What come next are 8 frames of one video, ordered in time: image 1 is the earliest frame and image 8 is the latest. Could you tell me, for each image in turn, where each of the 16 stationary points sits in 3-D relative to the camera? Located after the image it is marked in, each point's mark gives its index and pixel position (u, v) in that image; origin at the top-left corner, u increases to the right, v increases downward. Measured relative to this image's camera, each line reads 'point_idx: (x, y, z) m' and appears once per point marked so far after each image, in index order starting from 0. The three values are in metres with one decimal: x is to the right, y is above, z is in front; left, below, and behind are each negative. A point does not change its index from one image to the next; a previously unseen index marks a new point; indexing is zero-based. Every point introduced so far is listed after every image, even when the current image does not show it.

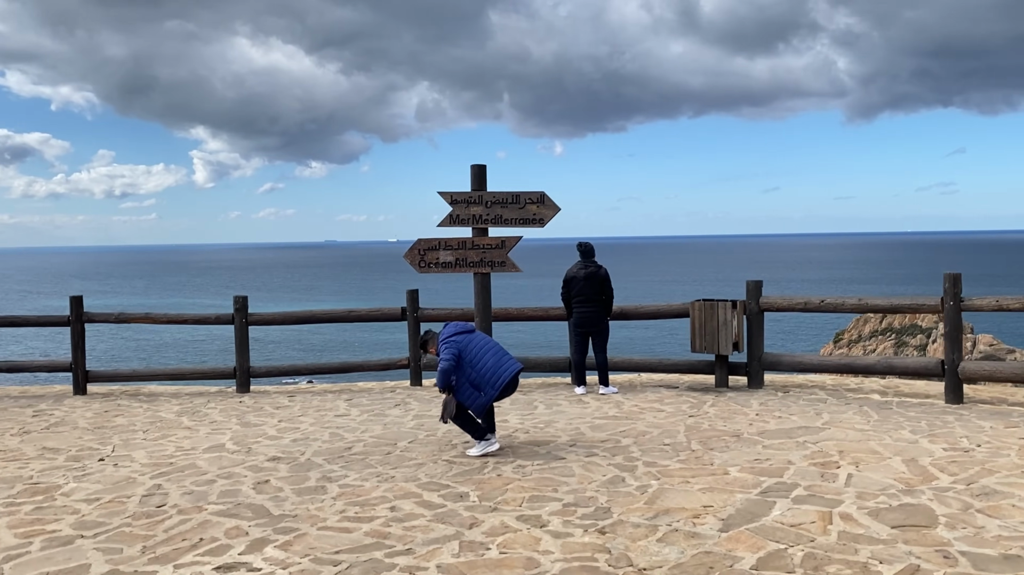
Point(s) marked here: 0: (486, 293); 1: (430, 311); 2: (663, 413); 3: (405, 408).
0: (-0.3, -0.1, +9.7) m
1: (-1.0, -0.3, +10.4) m
2: (+1.4, -1.1, +8.1) m
3: (-1.1, -1.2, +9.0) m
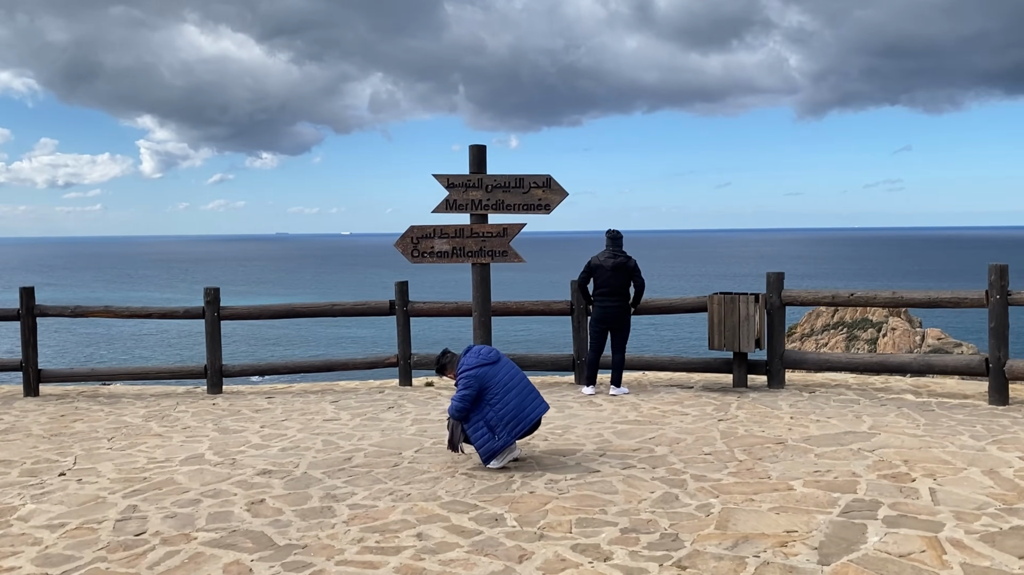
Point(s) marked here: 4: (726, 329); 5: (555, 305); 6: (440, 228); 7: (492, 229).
0: (-0.3, 0.0, +8.9) m
1: (-1.0, -0.2, +9.6) m
2: (+1.5, -1.1, +7.4) m
3: (-1.0, -1.1, +8.2) m
4: (+2.0, -0.4, +8.5) m
5: (+0.5, -0.2, +9.4) m
6: (-0.7, +0.6, +8.9) m
7: (-0.2, +0.6, +8.8) m
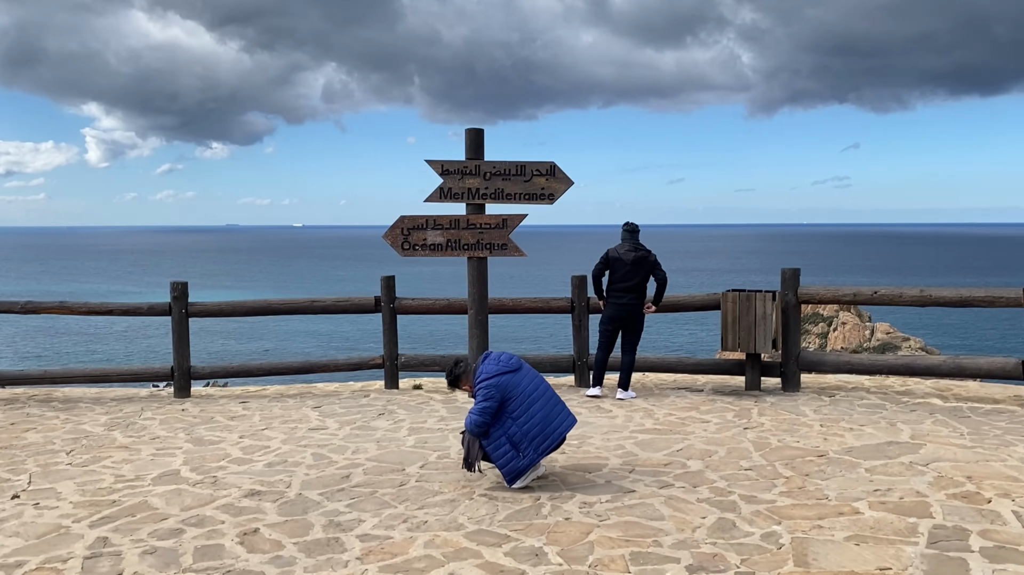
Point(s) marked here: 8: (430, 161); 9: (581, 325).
0: (-0.3, +0.1, +8.2) m
1: (-1.0, -0.1, +8.9) m
2: (+1.5, -1.1, +6.9) m
3: (-1.0, -1.1, +7.5) m
4: (+2.0, -0.4, +8.0) m
5: (+0.4, -0.1, +8.8) m
6: (-0.7, +0.6, +8.2) m
7: (-0.2, +0.6, +8.2) m
8: (-0.8, +1.2, +8.2) m
9: (+0.7, -0.4, +8.8) m
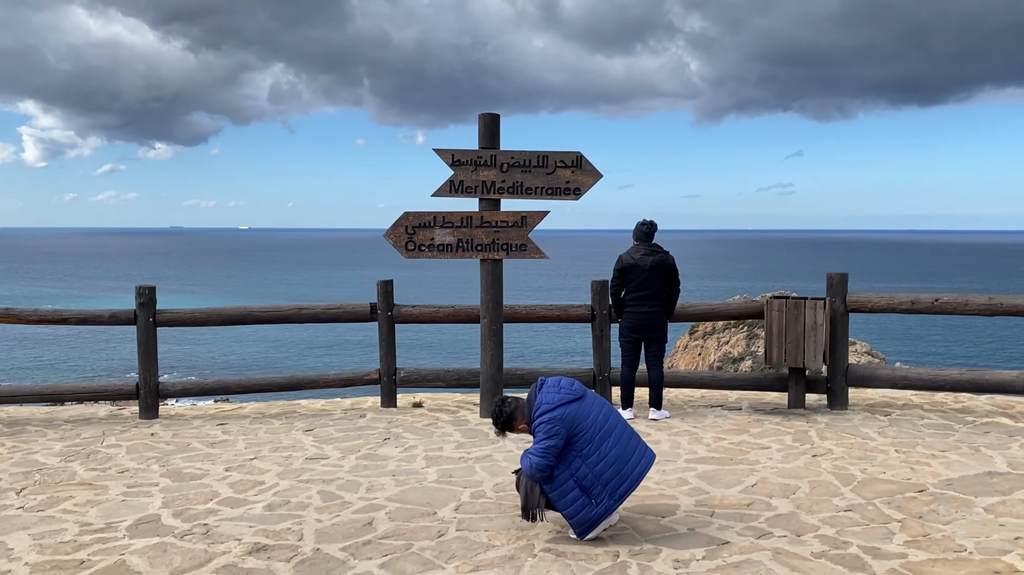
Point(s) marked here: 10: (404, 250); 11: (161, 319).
0: (-0.1, 0.0, +7.3) m
1: (-0.9, -0.2, +7.9) m
2: (+1.8, -1.1, +6.0) m
3: (-0.8, -1.1, +6.5) m
4: (+2.2, -0.4, +7.2) m
5: (+0.5, -0.2, +7.9) m
6: (-0.6, +0.6, +7.3) m
7: (0.0, +0.6, +7.2) m
8: (-0.6, +1.1, +7.2) m
9: (+0.8, -0.4, +7.9) m
10: (-0.9, +0.3, +7.3) m
11: (-3.0, -0.3, +7.7) m
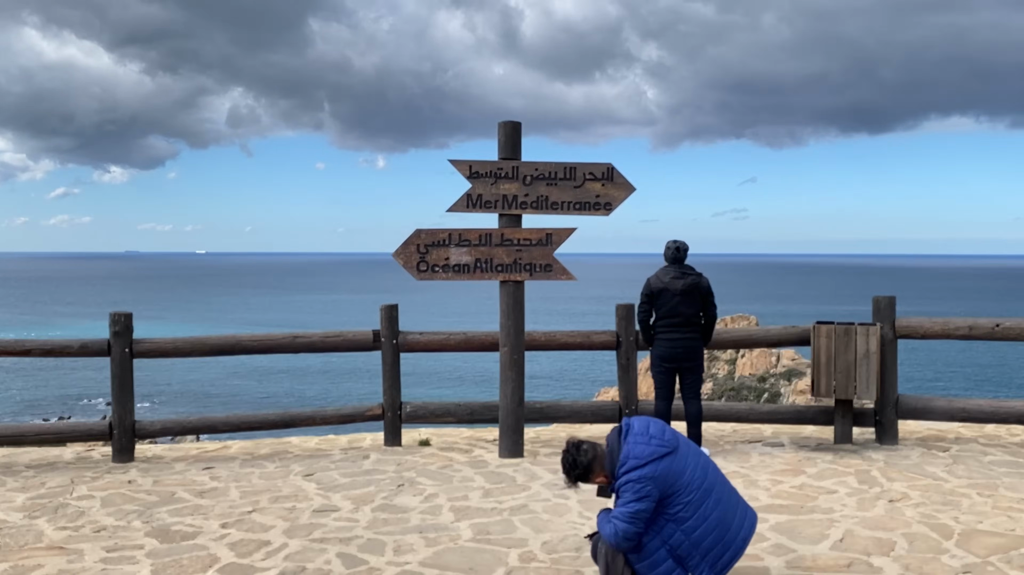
0: (0.0, -0.2, +6.6) m
1: (-0.8, -0.4, +7.2) m
2: (+2.0, -1.2, +5.4) m
3: (-0.6, -1.3, +5.7) m
4: (+2.4, -0.6, +6.5) m
5: (+0.7, -0.4, +7.2) m
6: (-0.4, +0.4, +6.6) m
7: (+0.1, +0.4, +6.5) m
8: (-0.4, +0.9, +6.5) m
9: (+0.9, -0.6, +7.2) m
10: (-0.7, +0.1, +6.5) m
11: (-2.9, -0.5, +6.8) m
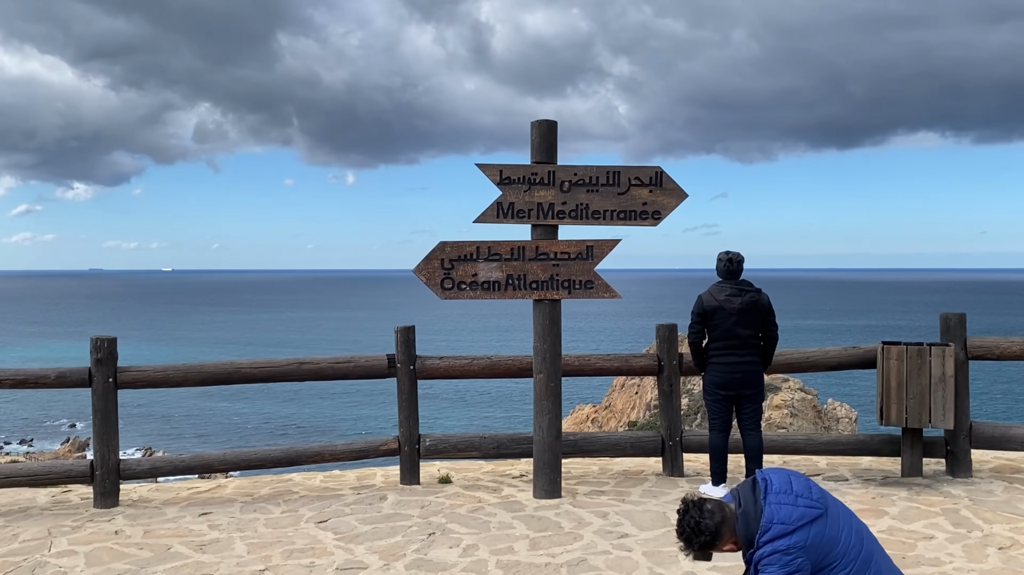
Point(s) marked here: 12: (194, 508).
0: (+0.3, -0.3, +5.9) m
1: (-0.6, -0.5, +6.4) m
2: (+2.3, -1.3, +4.7) m
3: (-0.3, -1.4, +5.0) m
4: (+2.6, -0.7, +5.9) m
5: (+0.9, -0.5, +6.5) m
6: (-0.2, +0.3, +5.9) m
7: (+0.4, +0.3, +5.9) m
8: (-0.2, +0.8, +5.8) m
9: (+1.2, -0.8, +6.5) m
10: (-0.5, 0.0, +5.8) m
11: (-2.6, -0.6, +6.0) m
12: (-2.1, -1.5, +6.0) m
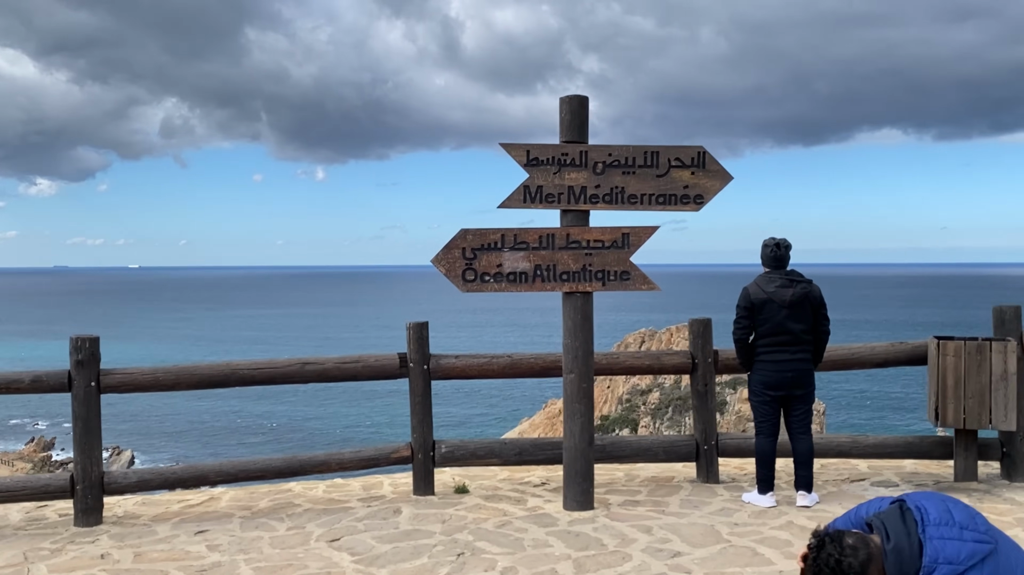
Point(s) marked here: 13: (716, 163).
0: (+0.5, -0.2, +5.4) m
1: (-0.4, -0.5, +5.9) m
2: (+2.5, -1.3, +4.3) m
3: (-0.1, -1.4, +4.4) m
4: (+2.8, -0.7, +5.5) m
5: (+1.0, -0.5, +6.0) m
6: (0.0, +0.3, +5.3) m
7: (+0.5, +0.3, +5.3) m
8: (0.0, +0.8, +5.3) m
9: (+1.3, -0.7, +6.0) m
10: (-0.3, 0.0, +5.3) m
11: (-2.5, -0.6, +5.4) m
12: (-2.0, -1.4, +5.4) m
13: (+1.2, +0.8, +5.4) m
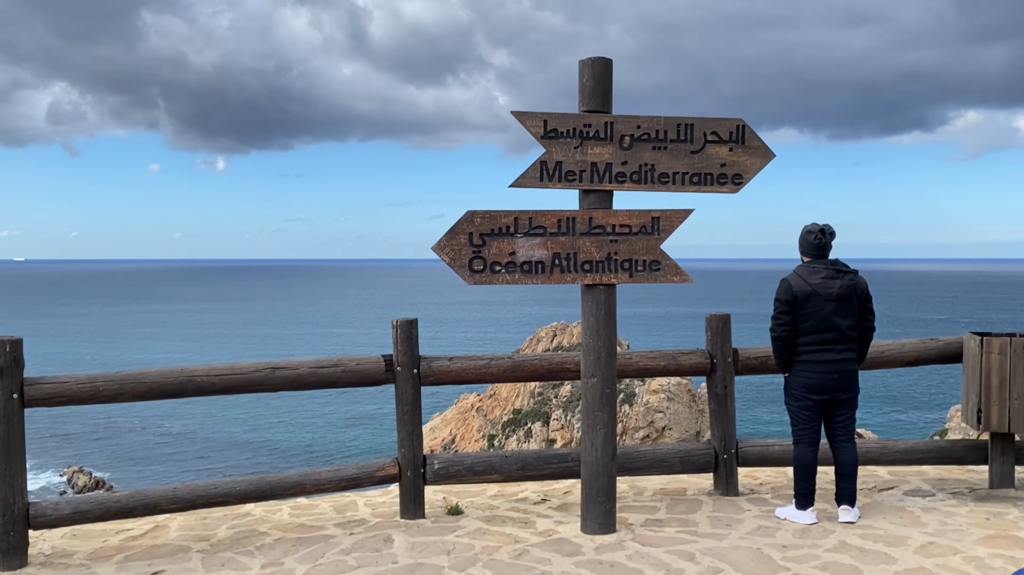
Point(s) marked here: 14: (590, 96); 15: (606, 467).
0: (+0.5, -0.2, +4.7) m
1: (-0.4, -0.4, +5.1) m
2: (+2.6, -1.2, +3.8) m
3: (+0.1, -1.3, +3.7) m
4: (+2.8, -0.6, +5.1) m
5: (+1.0, -0.4, +5.4) m
6: (+0.1, +0.4, +4.6) m
7: (+0.6, +0.4, +4.7) m
8: (0.0, +0.9, +4.6) m
9: (+1.3, -0.6, +5.5) m
10: (-0.2, +0.1, +4.5) m
11: (-2.4, -0.5, +4.4) m
12: (-1.9, -1.4, +4.5) m
13: (+1.3, +0.8, +4.8) m
14: (+0.4, +1.0, +4.6) m
15: (+0.5, -0.9, +4.7) m
